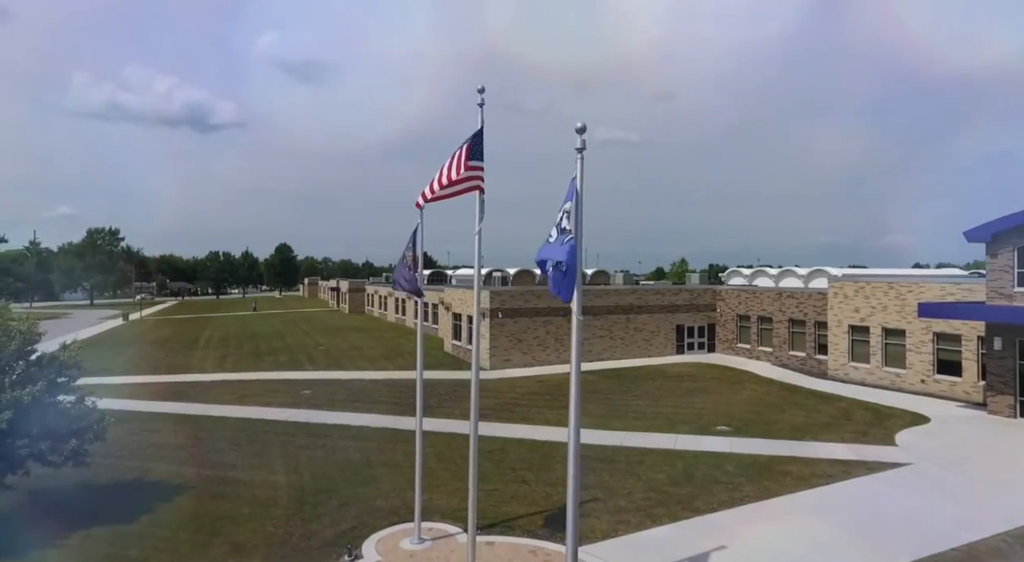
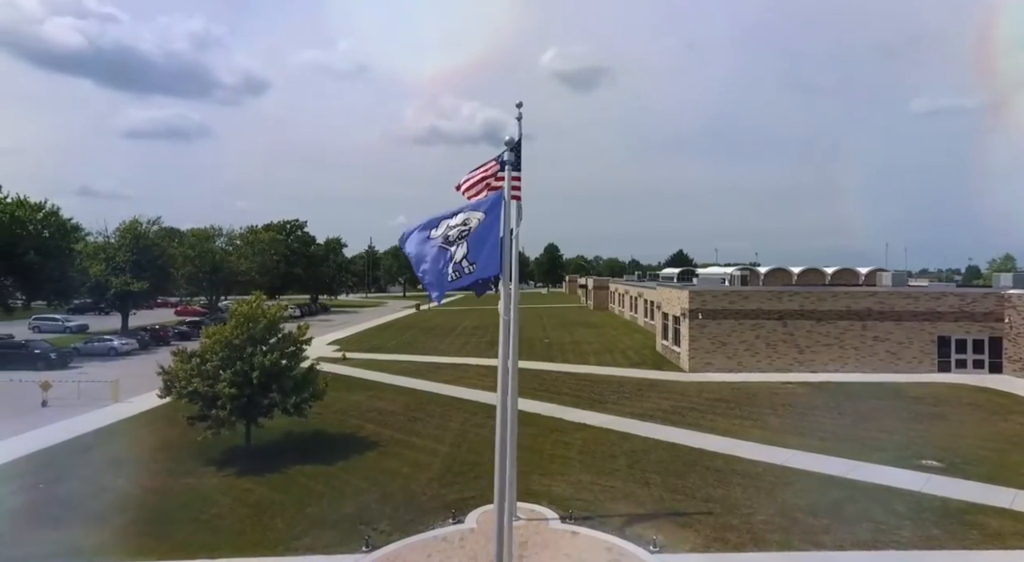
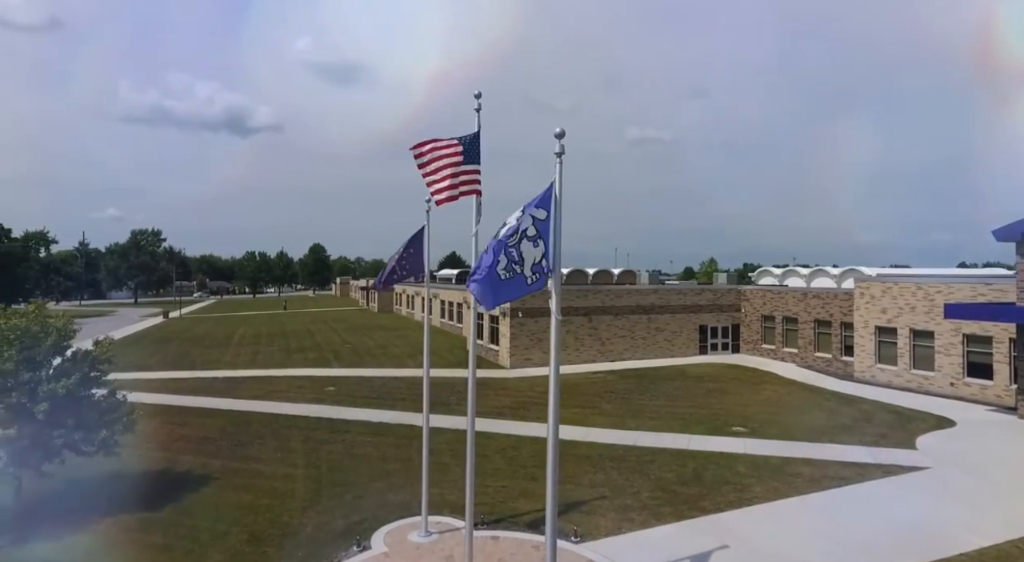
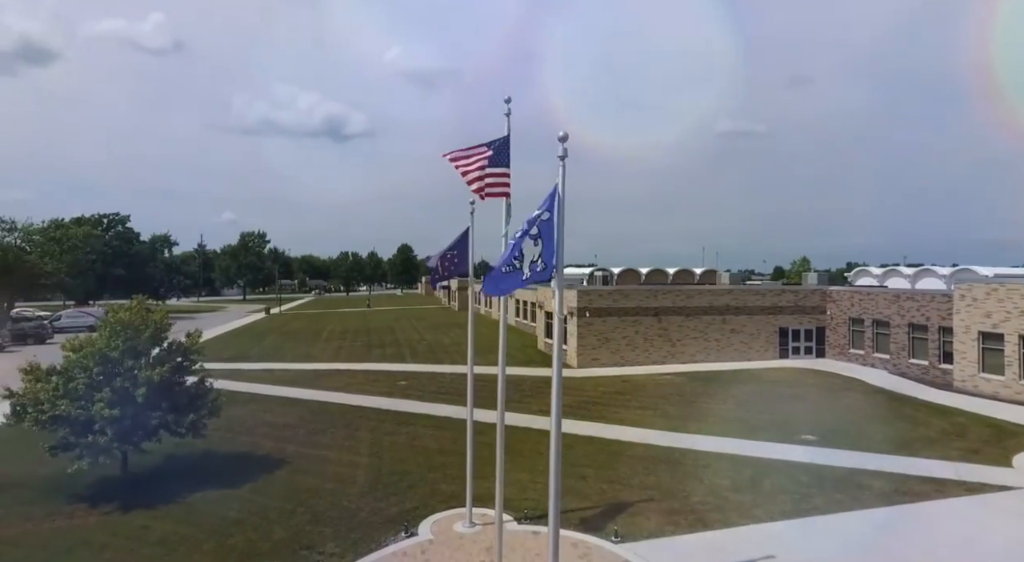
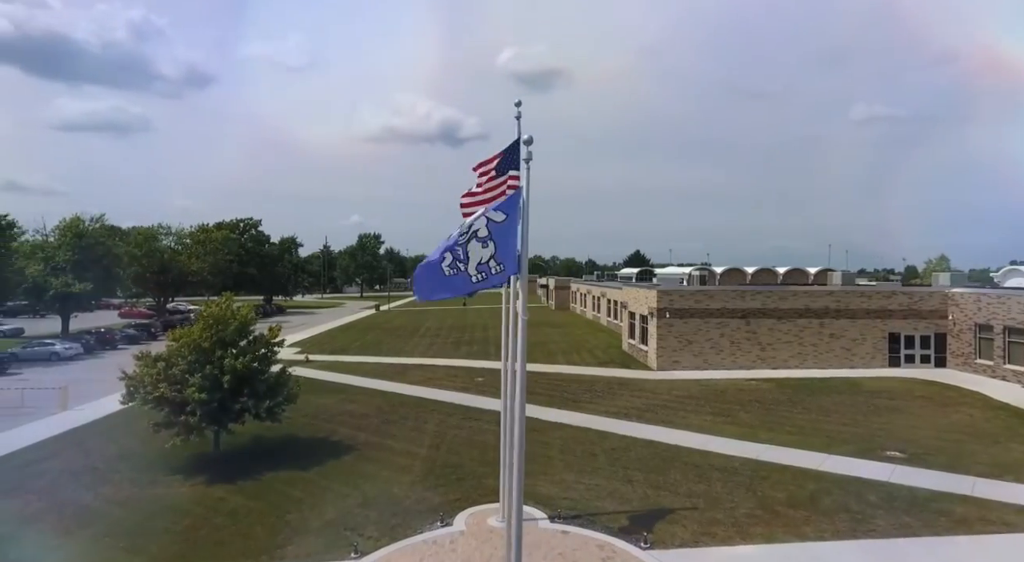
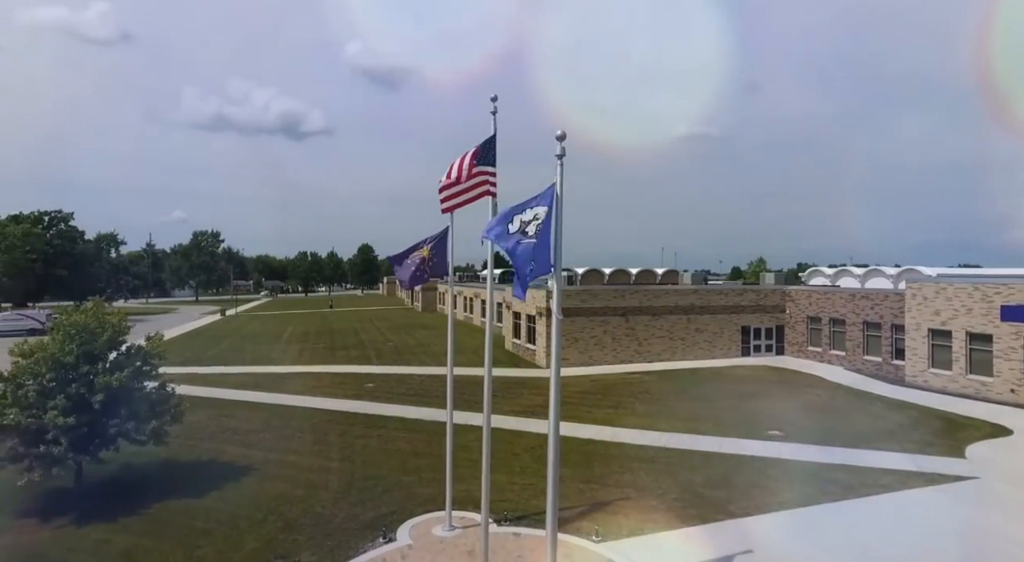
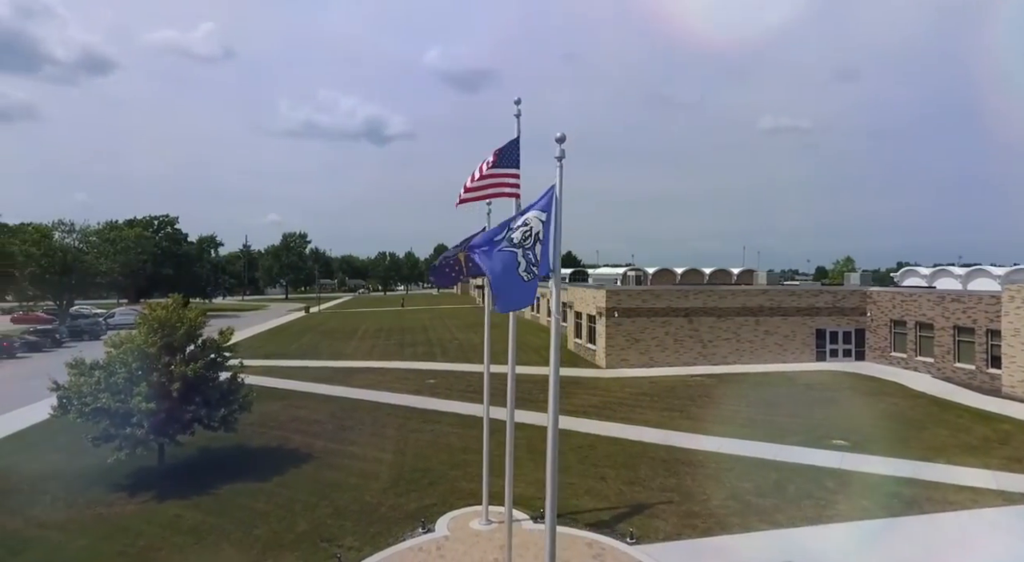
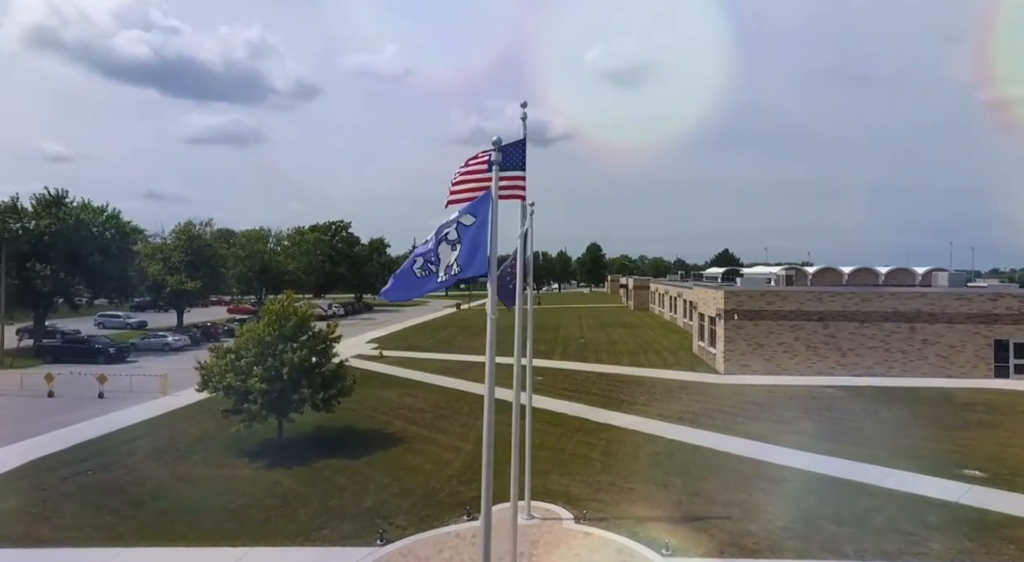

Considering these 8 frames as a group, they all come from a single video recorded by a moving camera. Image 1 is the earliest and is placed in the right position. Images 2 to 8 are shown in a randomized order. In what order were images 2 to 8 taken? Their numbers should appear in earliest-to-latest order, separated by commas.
3, 6, 4, 7, 5, 2, 8
